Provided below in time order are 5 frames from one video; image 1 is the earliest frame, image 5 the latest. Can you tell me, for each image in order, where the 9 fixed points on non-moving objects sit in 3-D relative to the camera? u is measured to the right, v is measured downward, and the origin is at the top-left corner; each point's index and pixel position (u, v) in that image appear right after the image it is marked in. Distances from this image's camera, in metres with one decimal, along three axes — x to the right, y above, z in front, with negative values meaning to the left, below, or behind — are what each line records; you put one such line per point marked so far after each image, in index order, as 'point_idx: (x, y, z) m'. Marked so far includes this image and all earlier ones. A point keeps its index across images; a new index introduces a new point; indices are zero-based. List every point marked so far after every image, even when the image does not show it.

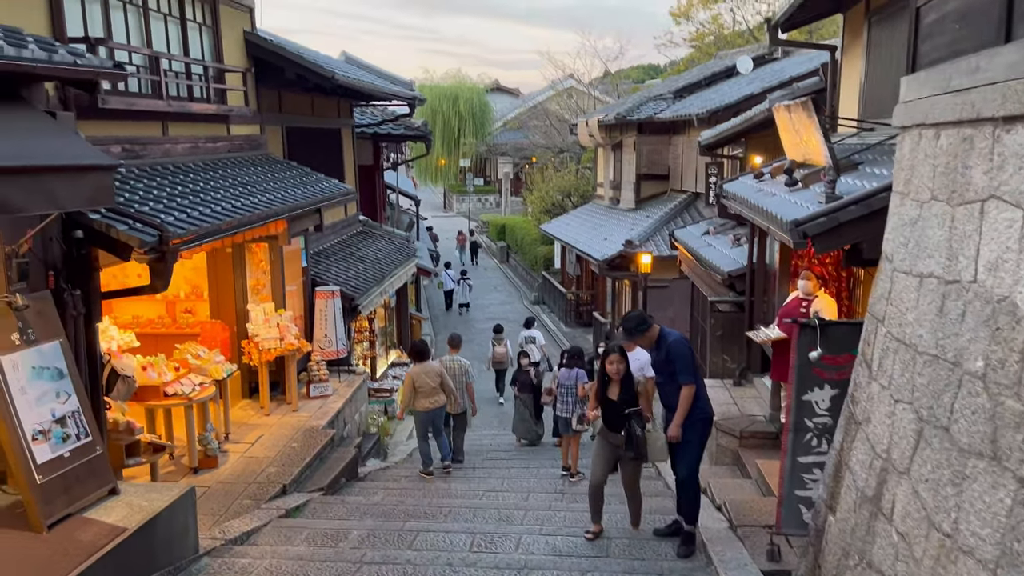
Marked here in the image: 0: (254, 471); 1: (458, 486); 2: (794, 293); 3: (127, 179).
0: (-2.5, -1.8, +7.9) m
1: (-0.5, -2.1, +8.4) m
2: (+2.8, 0.0, +8.2) m
3: (-3.3, +0.9, +6.9) m
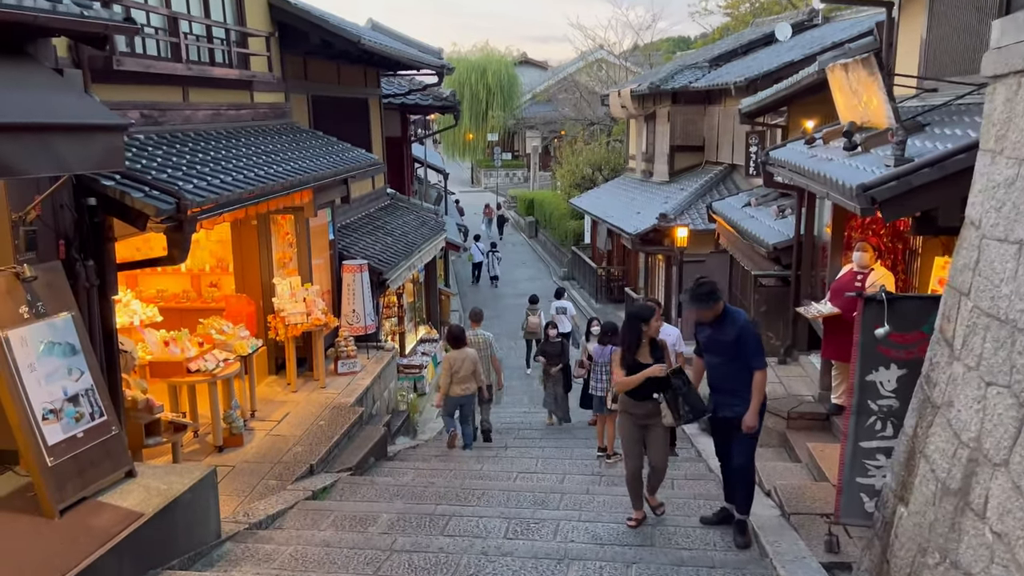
0: (-2.2, -1.5, +7.7) m
1: (-0.2, -1.8, +8.1) m
2: (+3.2, +0.2, +7.7) m
3: (-3.0, +1.2, +6.6) m
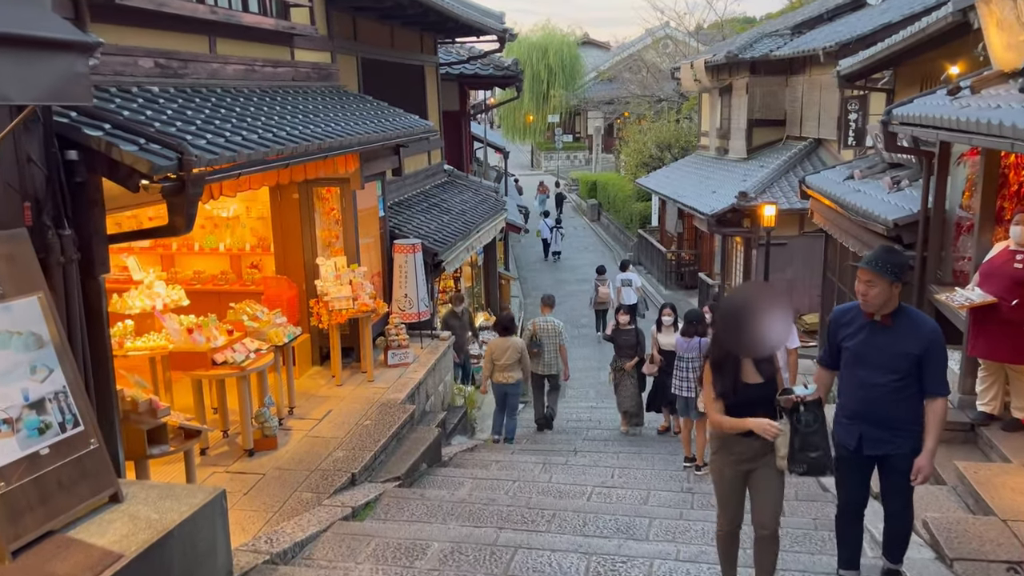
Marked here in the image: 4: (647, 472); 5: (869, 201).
0: (-1.6, -1.4, +6.6) m
1: (+0.4, -1.6, +6.9) m
2: (+3.8, +0.3, +6.3) m
3: (-2.4, +1.3, +5.6) m
4: (+1.2, -1.7, +7.3) m
5: (+4.0, +1.0, +9.2) m
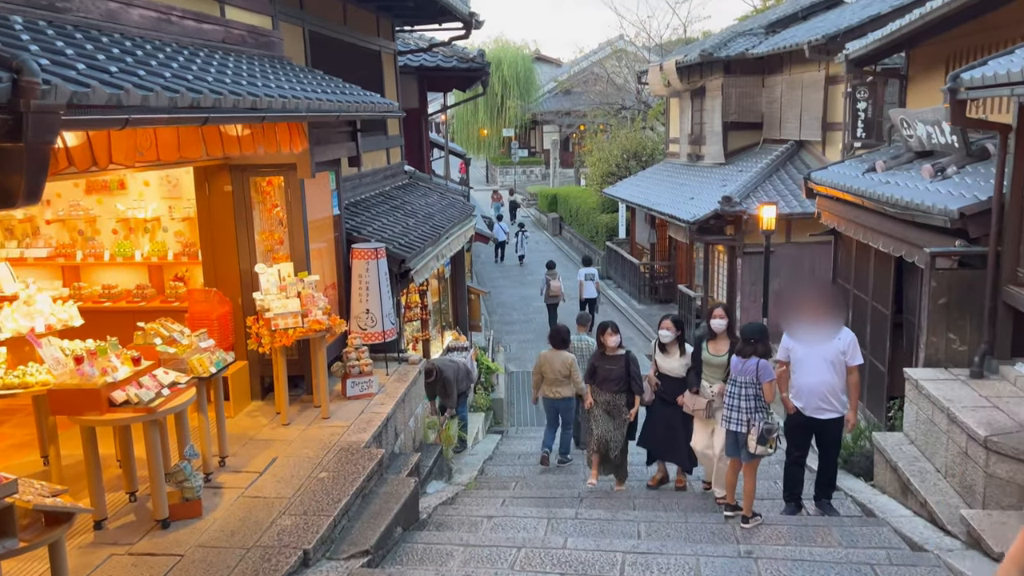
0: (-1.5, -1.4, +4.9) m
1: (+0.4, -1.7, +5.3) m
2: (+3.8, +0.4, +4.9) m
3: (-2.4, +1.2, +3.9) m
4: (+1.2, -1.7, +5.8) m
5: (+3.9, +0.9, +7.9) m
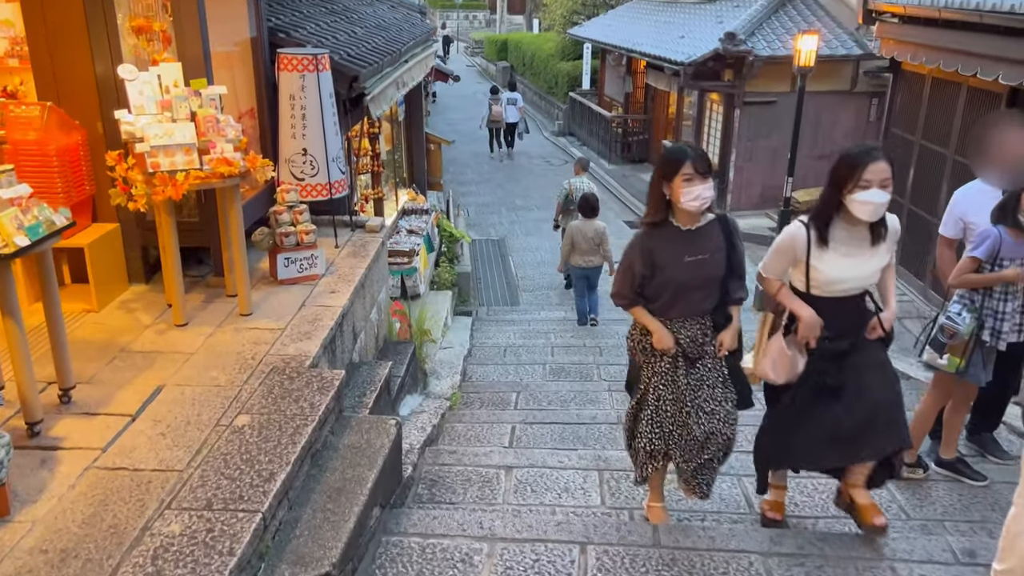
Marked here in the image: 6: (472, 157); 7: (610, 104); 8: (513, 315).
0: (-1.3, -0.8, +2.6) m
1: (+0.7, -1.0, +3.2) m
2: (+4.1, +1.0, +2.8) m
3: (-2.0, +1.7, +1.0) m
4: (+1.4, -0.9, +3.7) m
5: (+3.9, +2.0, +5.6) m
6: (-1.0, +3.2, +19.8) m
7: (+2.4, +4.5, +19.8) m
8: (0.0, -0.3, +9.8) m
